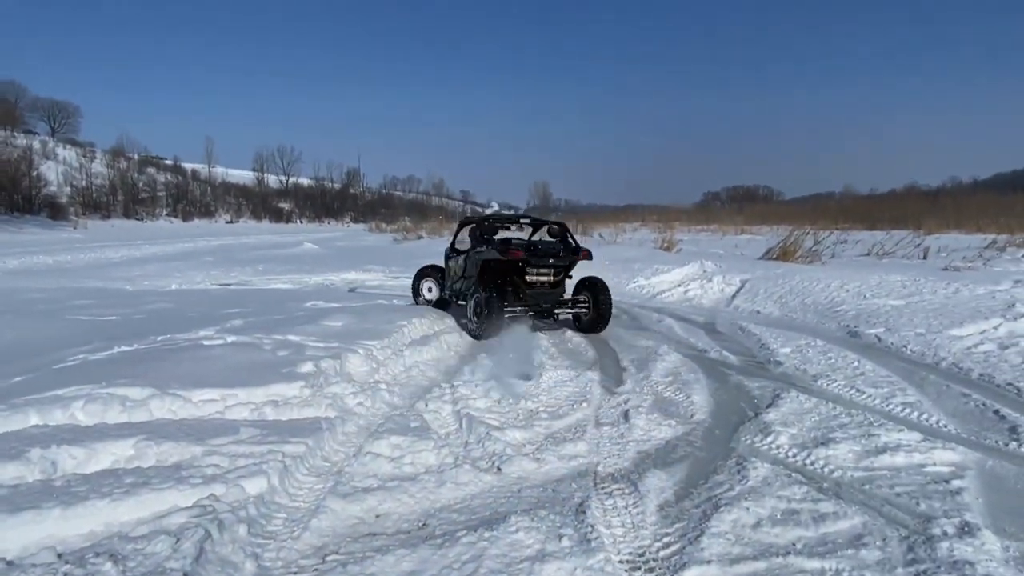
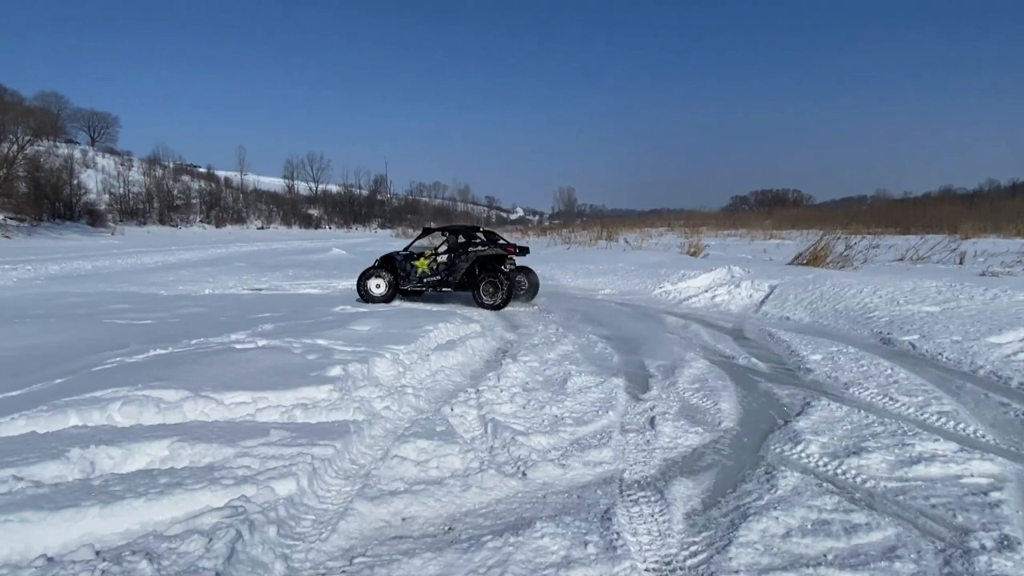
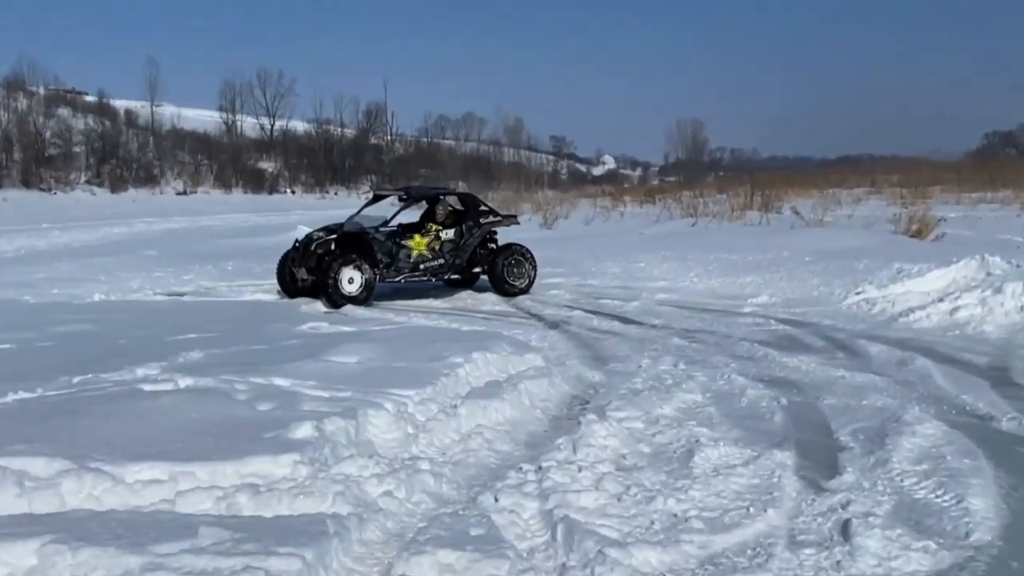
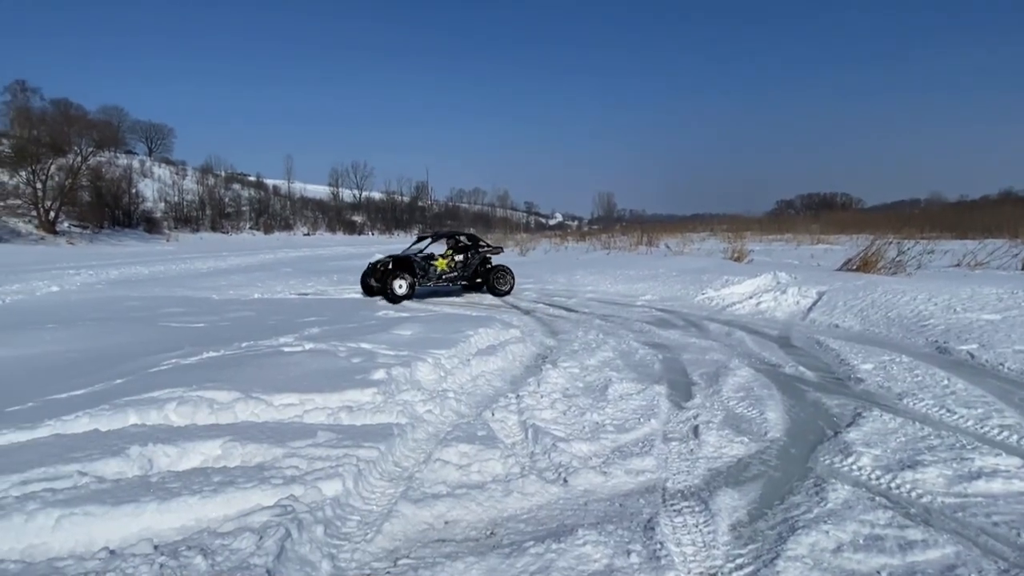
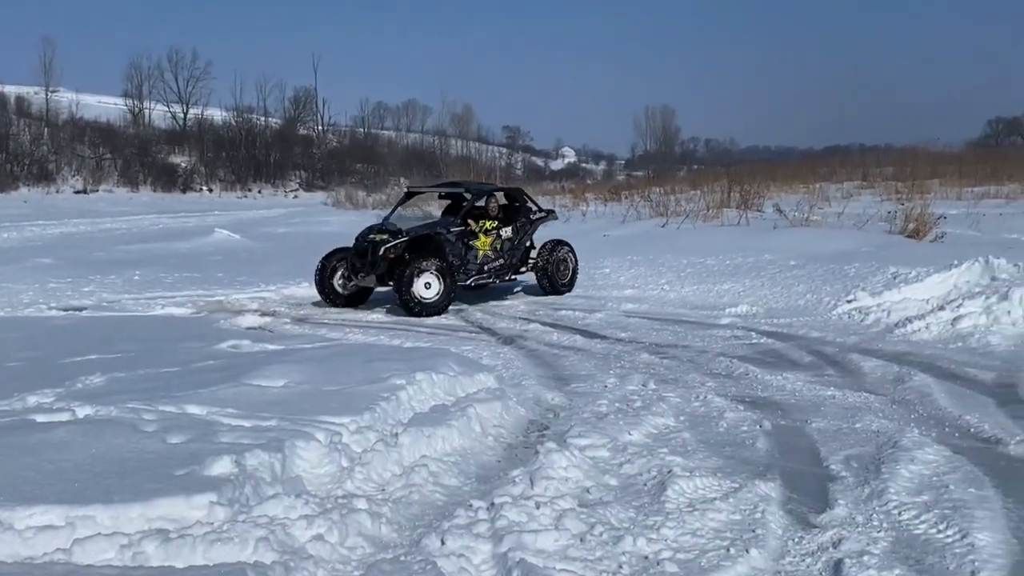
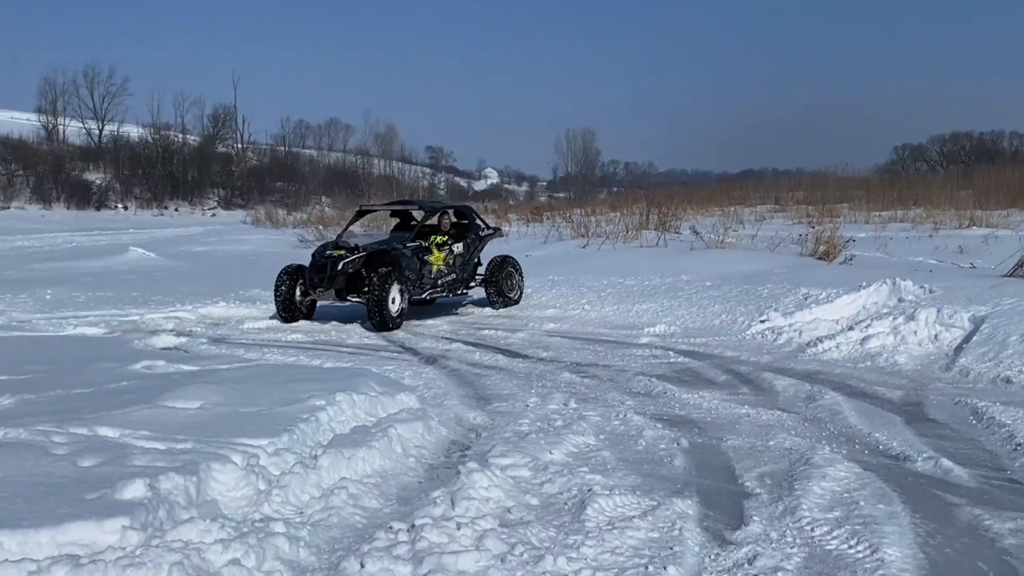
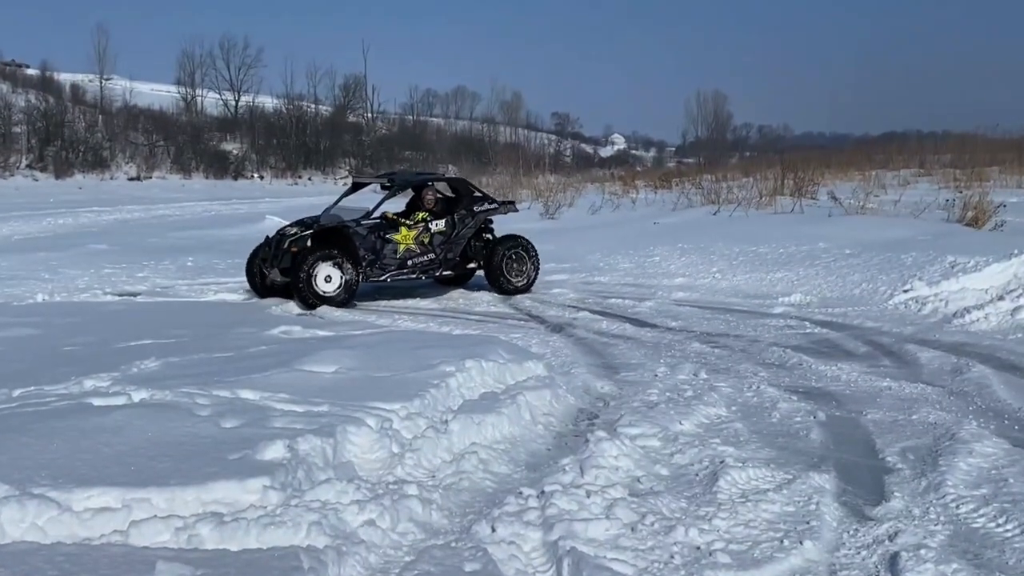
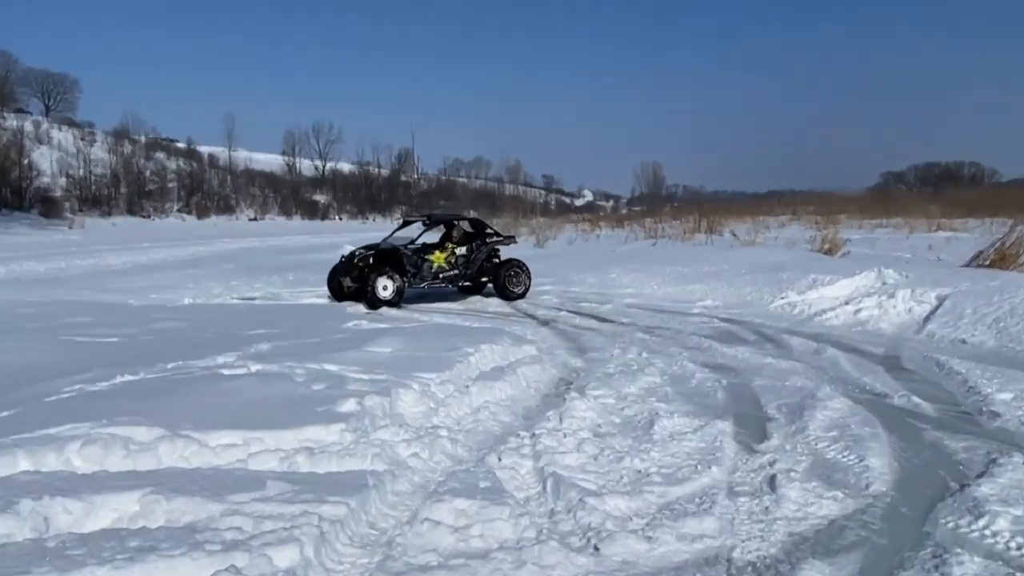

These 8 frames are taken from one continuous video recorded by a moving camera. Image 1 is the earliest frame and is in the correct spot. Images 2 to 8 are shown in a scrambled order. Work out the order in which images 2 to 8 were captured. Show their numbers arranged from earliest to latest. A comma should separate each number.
2, 4, 8, 3, 7, 5, 6
